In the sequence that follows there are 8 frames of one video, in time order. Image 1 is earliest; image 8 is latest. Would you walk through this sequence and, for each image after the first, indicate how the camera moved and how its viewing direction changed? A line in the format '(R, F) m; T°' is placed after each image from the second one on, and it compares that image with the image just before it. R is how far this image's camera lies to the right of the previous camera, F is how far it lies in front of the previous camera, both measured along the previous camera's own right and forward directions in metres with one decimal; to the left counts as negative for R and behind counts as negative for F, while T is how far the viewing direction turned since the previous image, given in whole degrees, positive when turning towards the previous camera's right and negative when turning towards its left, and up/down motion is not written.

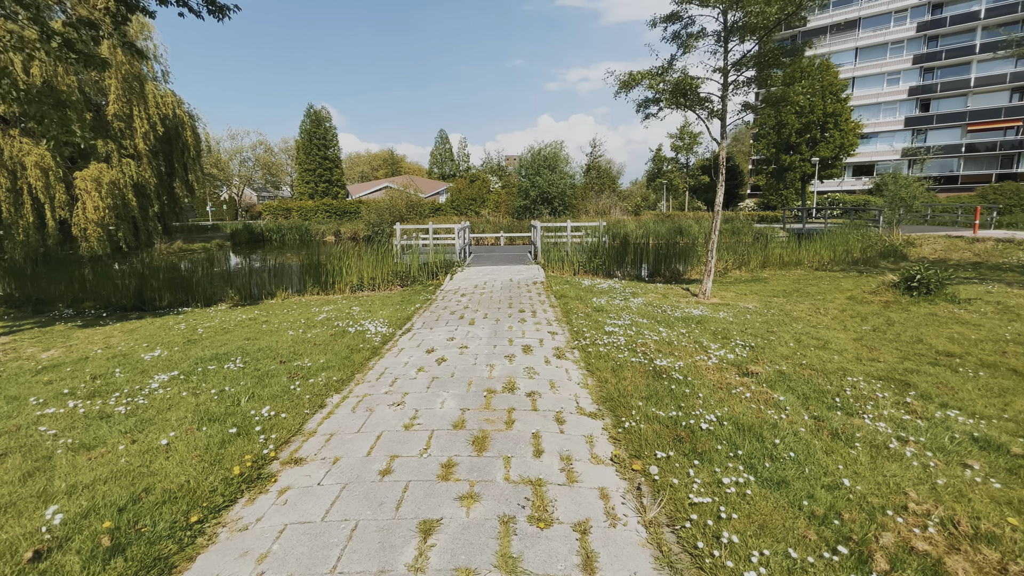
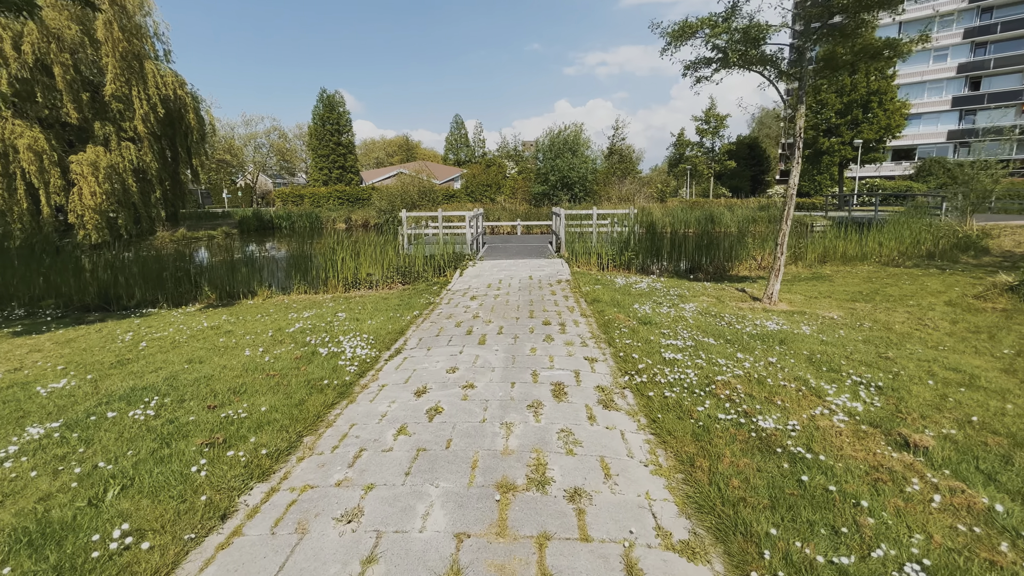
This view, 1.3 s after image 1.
(-0.1, +1.4) m; -2°
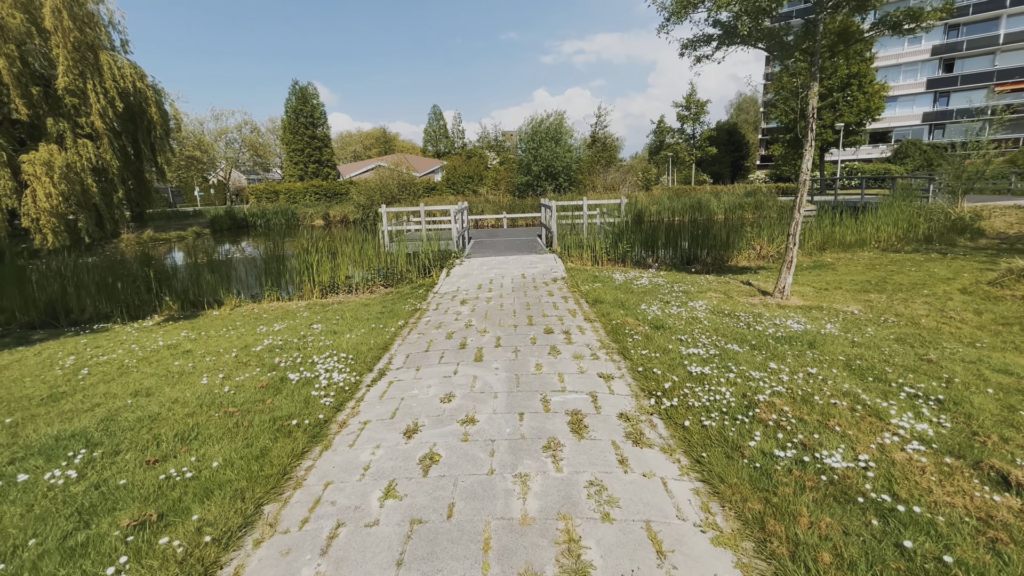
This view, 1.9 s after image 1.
(-0.1, +0.6) m; +2°
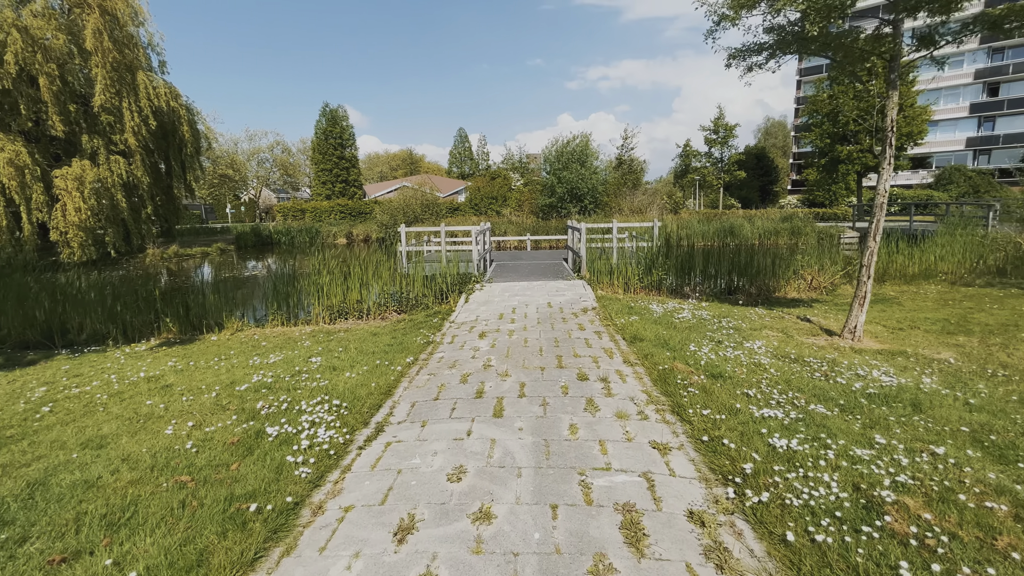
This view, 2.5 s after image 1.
(-0.1, +0.7) m; -3°
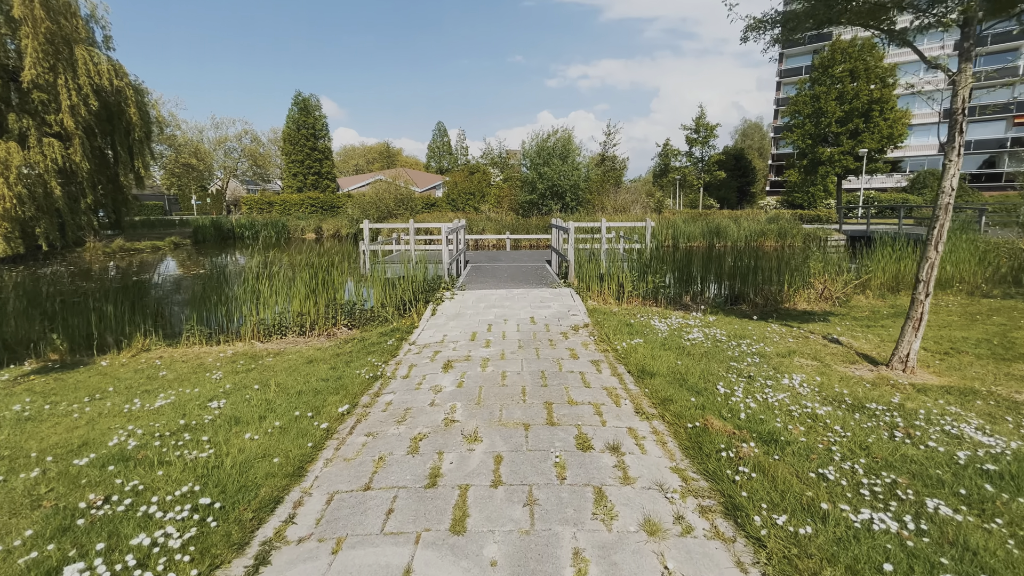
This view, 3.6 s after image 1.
(0.0, +1.2) m; +3°
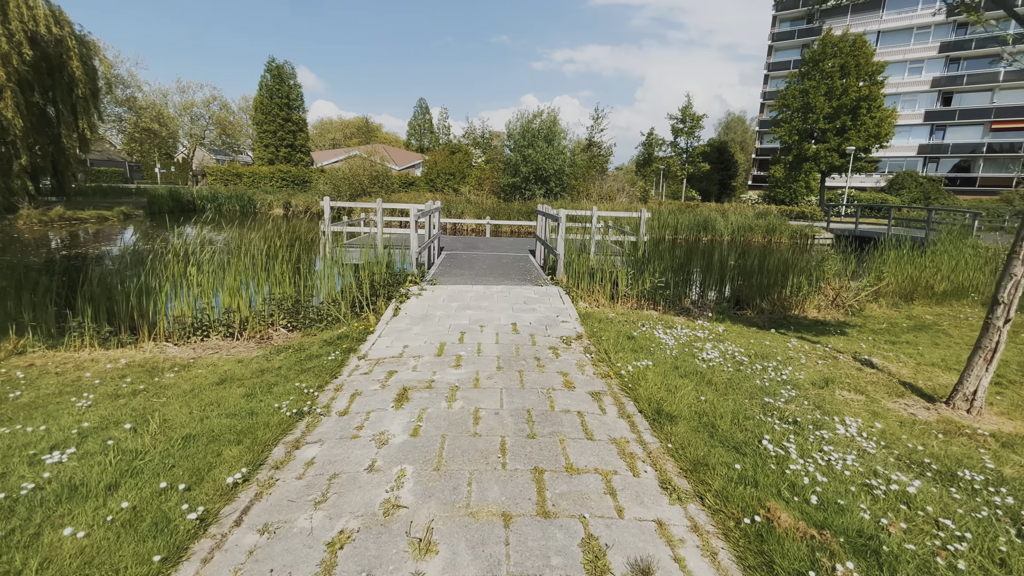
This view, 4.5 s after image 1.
(0.0, +1.0) m; +3°
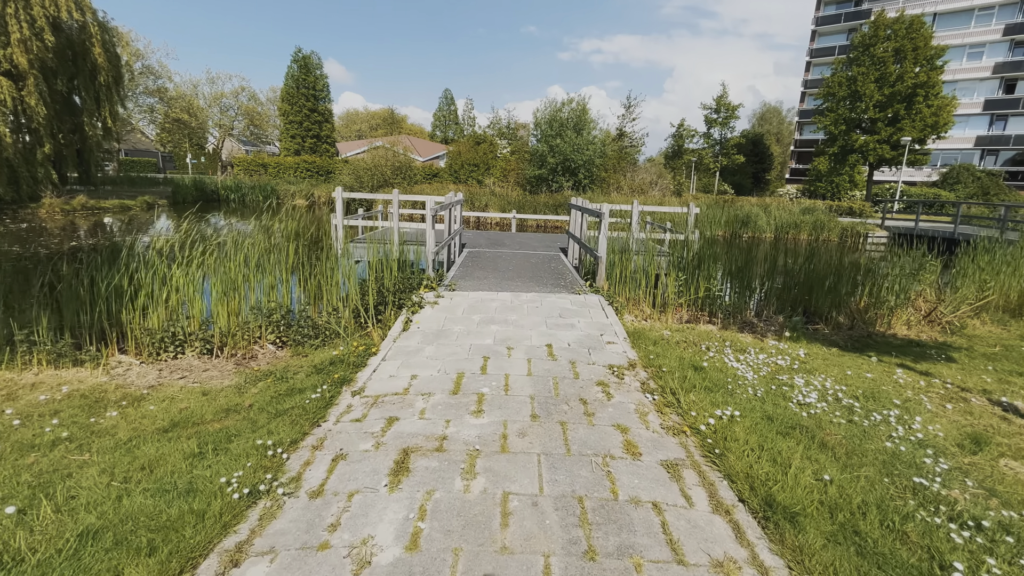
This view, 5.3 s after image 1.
(-0.1, +0.9) m; -3°
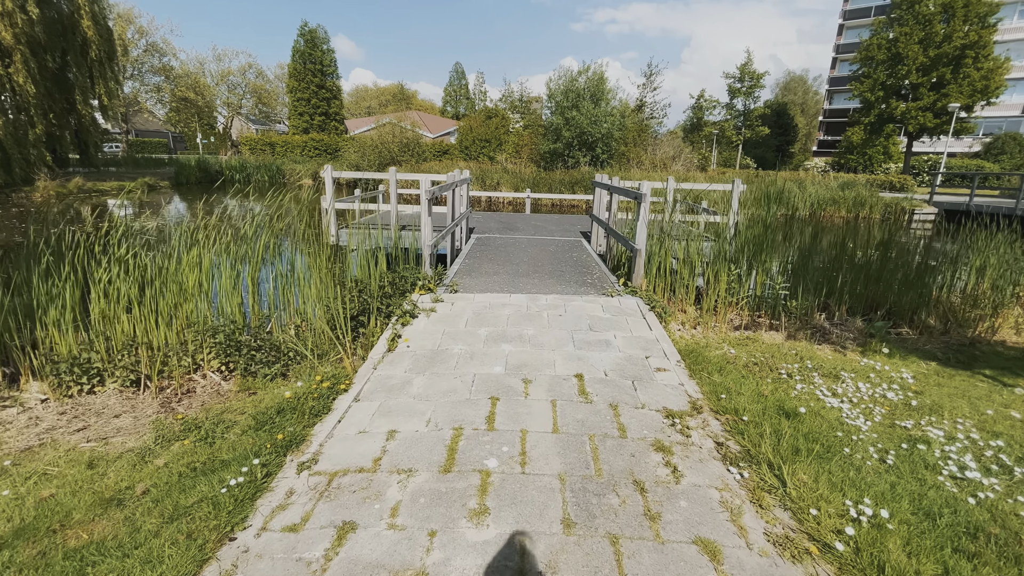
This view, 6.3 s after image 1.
(0.0, +1.0) m; -2°
